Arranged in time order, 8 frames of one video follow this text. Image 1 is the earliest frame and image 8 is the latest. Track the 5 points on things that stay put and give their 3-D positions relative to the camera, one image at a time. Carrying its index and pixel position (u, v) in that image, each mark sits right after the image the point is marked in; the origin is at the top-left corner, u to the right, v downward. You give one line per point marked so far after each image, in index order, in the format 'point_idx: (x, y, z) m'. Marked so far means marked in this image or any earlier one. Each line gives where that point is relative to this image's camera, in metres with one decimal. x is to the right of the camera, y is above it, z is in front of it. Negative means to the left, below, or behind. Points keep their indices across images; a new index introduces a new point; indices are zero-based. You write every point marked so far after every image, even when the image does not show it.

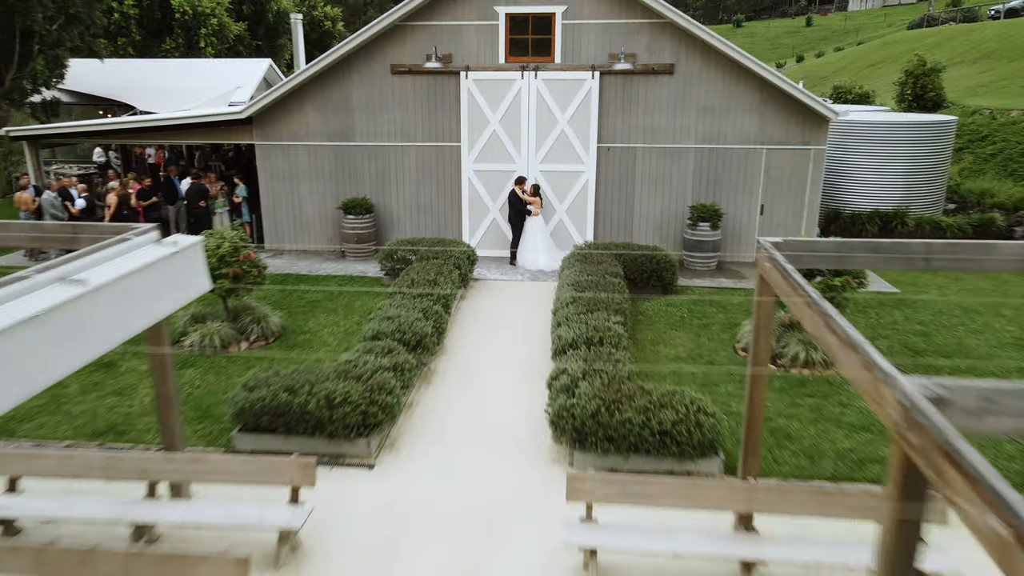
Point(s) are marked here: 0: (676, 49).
0: (+2.4, +3.5, +11.3) m
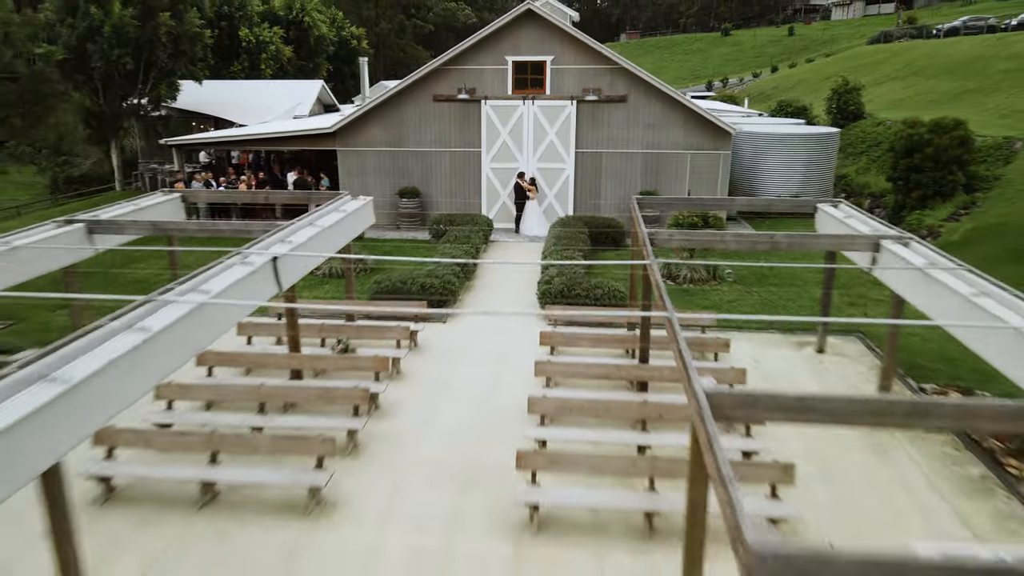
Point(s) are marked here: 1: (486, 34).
0: (+2.5, +4.3, +16.6) m
1: (-0.6, +5.4, +16.5) m
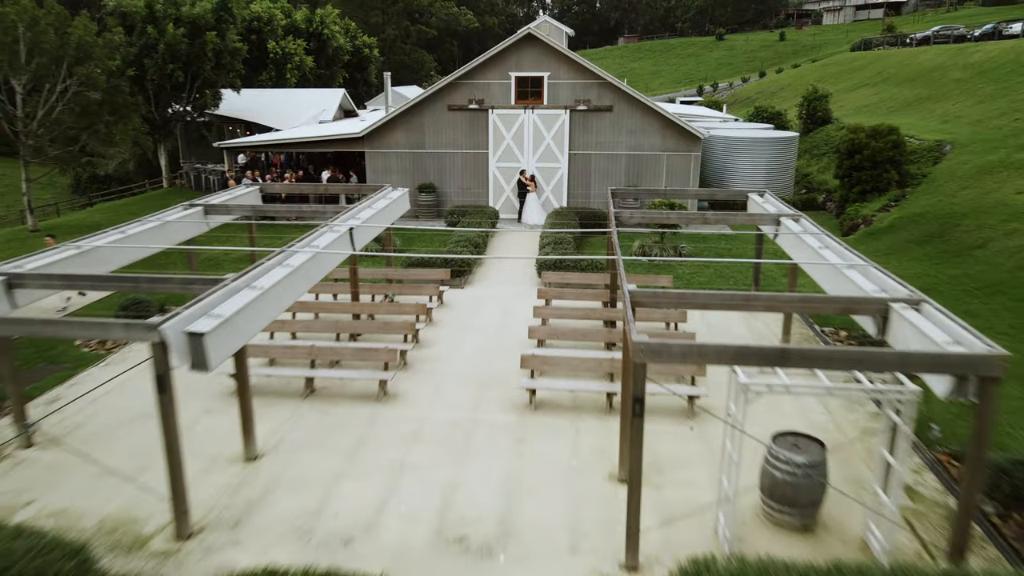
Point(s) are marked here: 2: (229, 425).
0: (+2.5, +4.8, +19.6) m
1: (-0.5, +5.8, +19.5) m
2: (-3.0, -1.5, +8.6) m
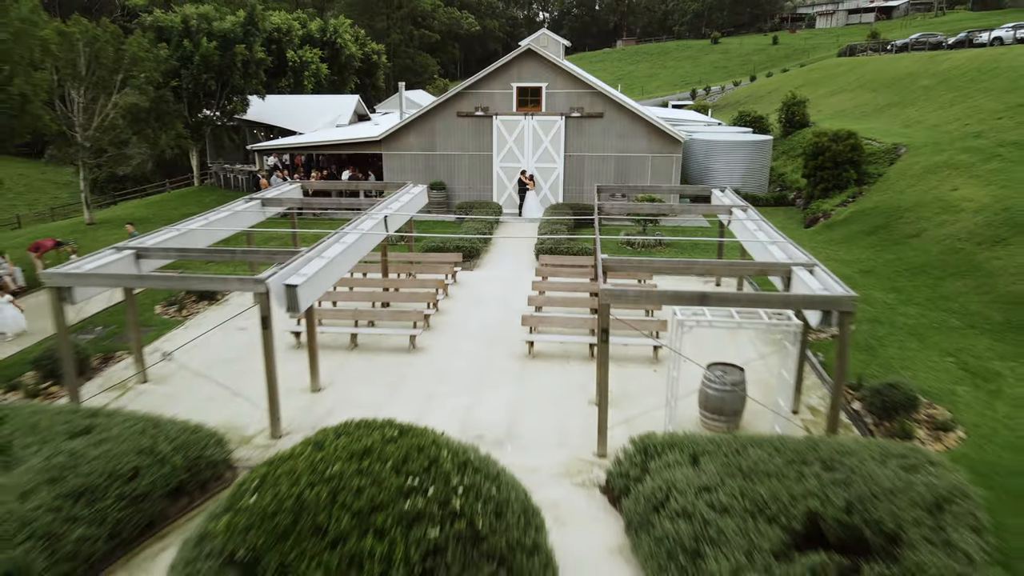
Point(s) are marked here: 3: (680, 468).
0: (+2.6, +5.2, +22.1) m
1: (-0.5, +6.2, +22.0) m
2: (-2.9, -1.1, +11.1) m
3: (+1.5, -1.6, +7.0) m
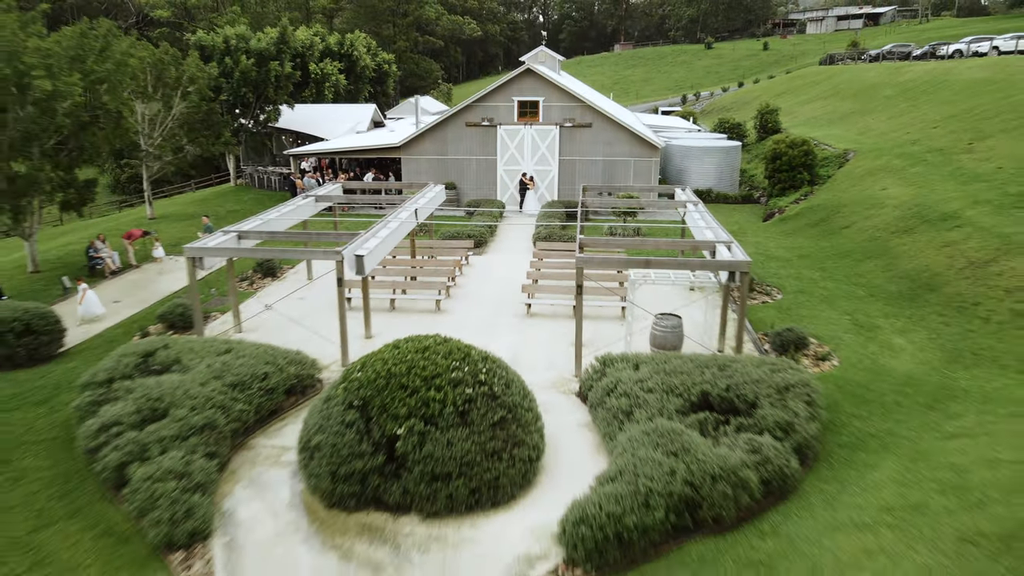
0: (+2.6, +5.6, +25.7) m
1: (-0.4, +6.7, +25.6) m
2: (-2.9, -0.6, +14.7) m
3: (+1.5, -1.1, +10.6) m
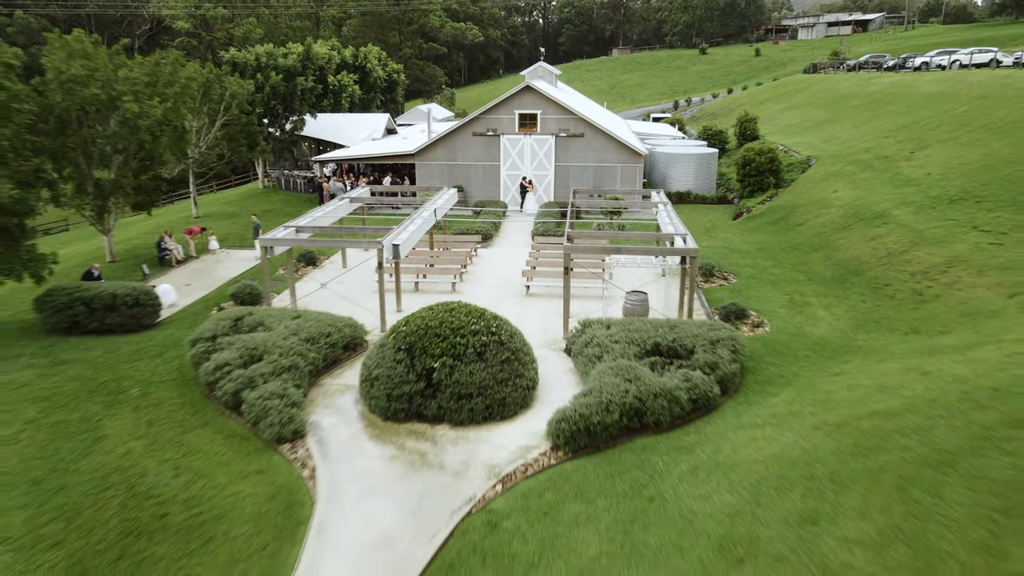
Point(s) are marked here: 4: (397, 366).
0: (+2.7, +6.0, +29.1) m
1: (-0.4, +7.0, +29.0) m
2: (-2.8, -0.2, +18.2) m
3: (+1.6, -0.7, +14.0) m
4: (-1.8, -1.2, +12.0) m
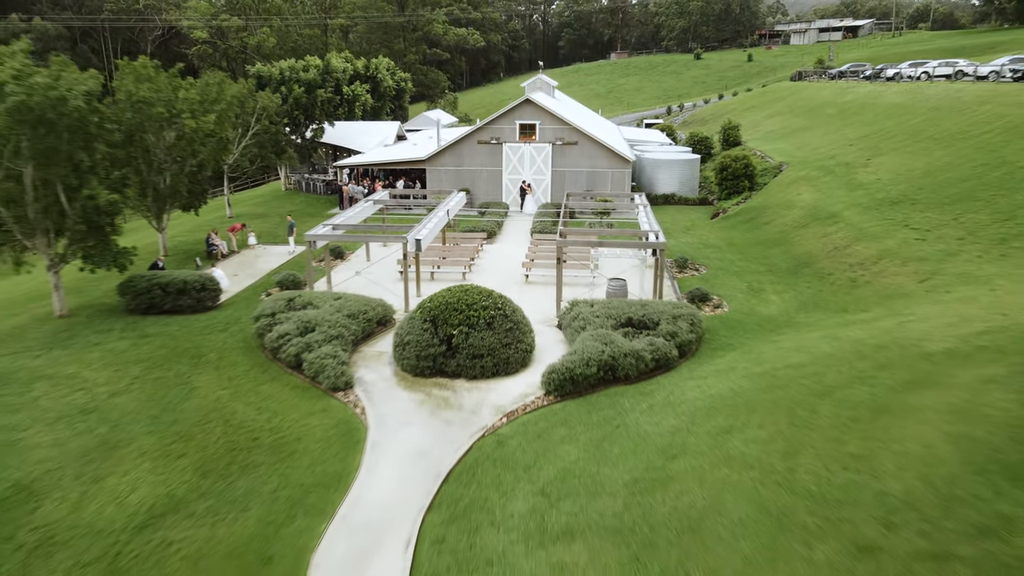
0: (+2.7, +6.3, +32.4) m
1: (-0.3, +7.3, +32.3) m
2: (-2.8, +0.1, +21.4) m
3: (+1.6, -0.4, +17.3) m
4: (-1.7, -0.9, +15.3) m
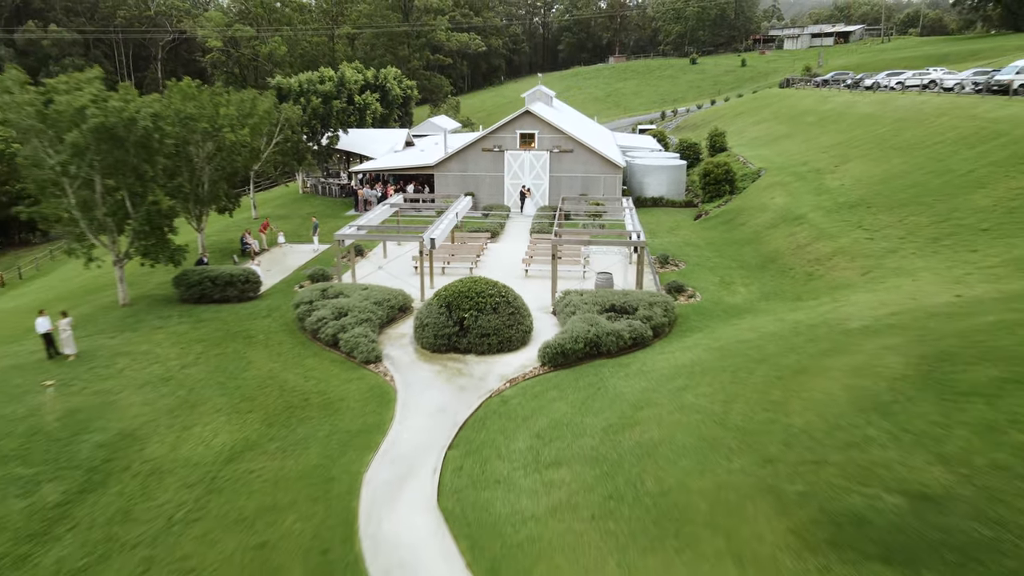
0: (+2.8, +6.5, +35.4) m
1: (-0.3, +7.5, +35.3) m
2: (-2.7, +0.3, +24.5) m
3: (+1.7, -0.2, +20.3) m
4: (-1.7, -0.7, +18.3) m
